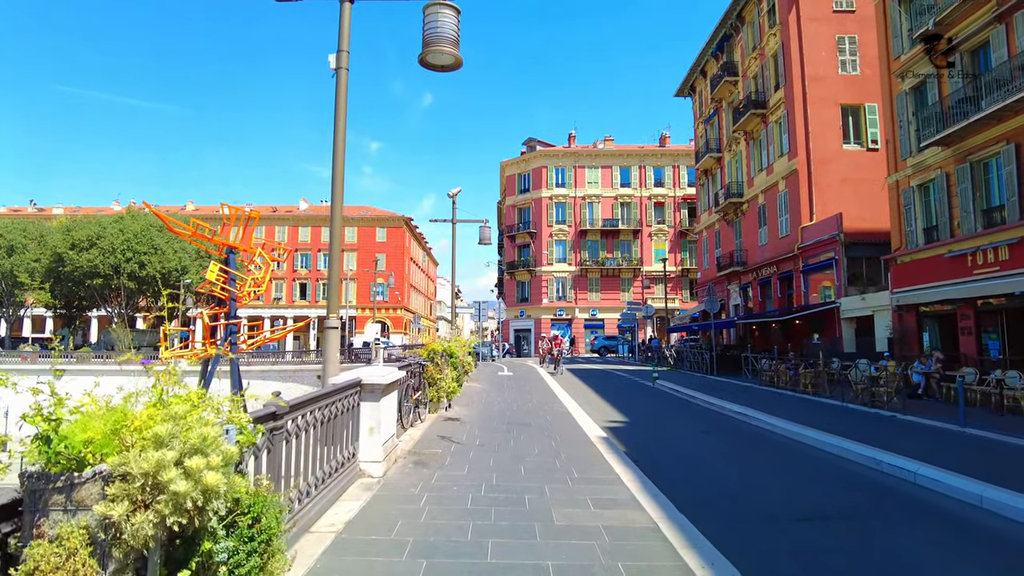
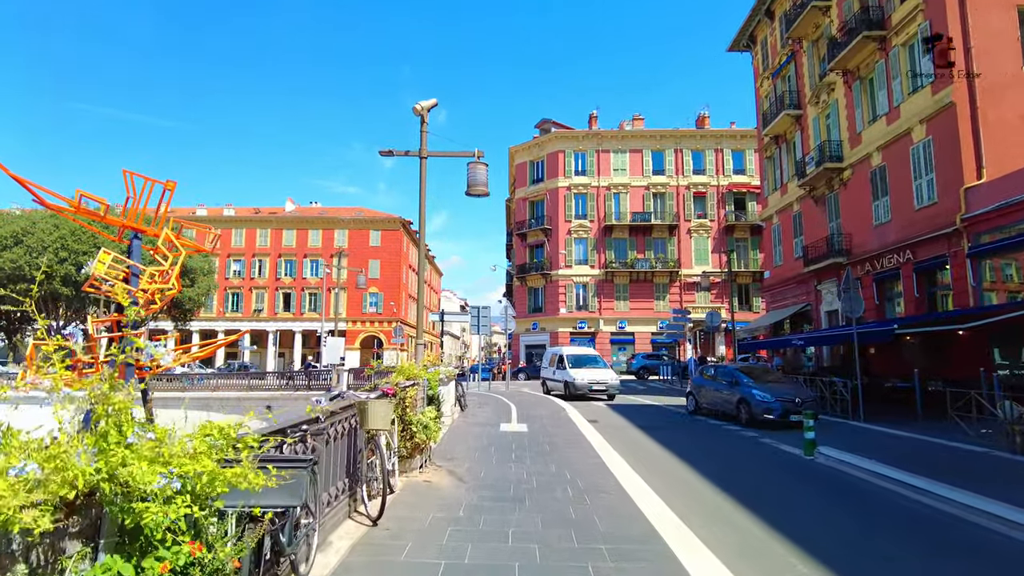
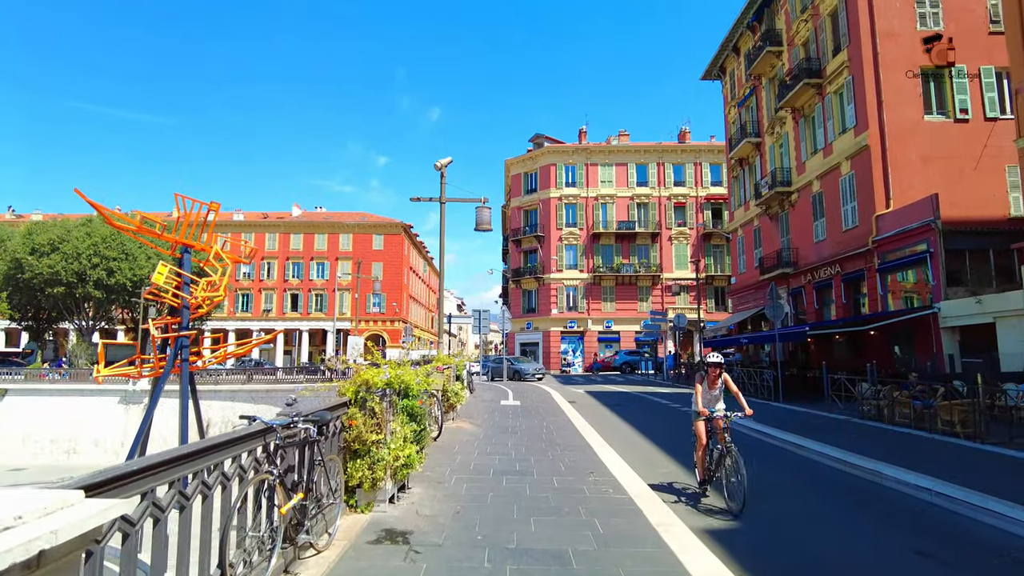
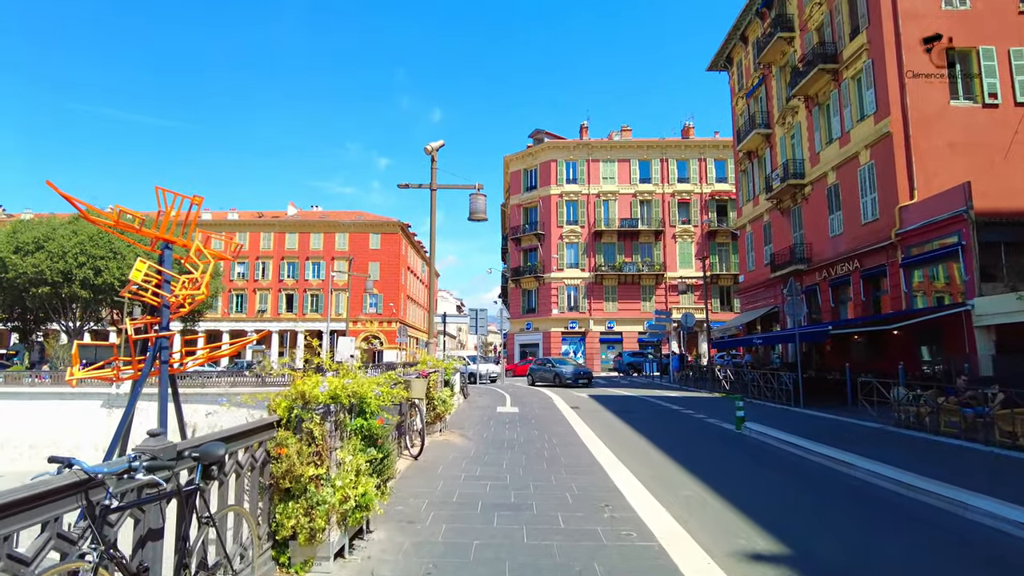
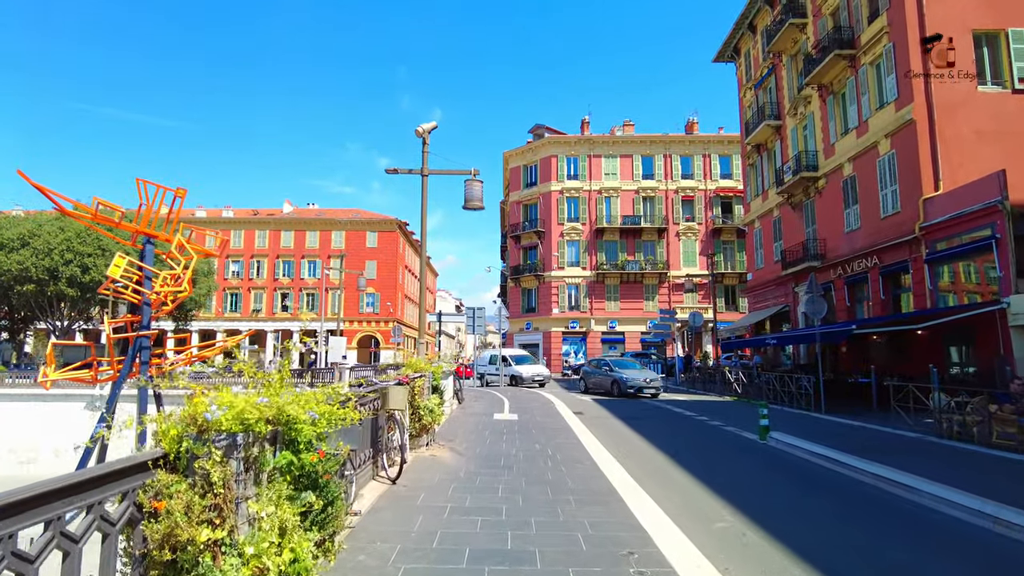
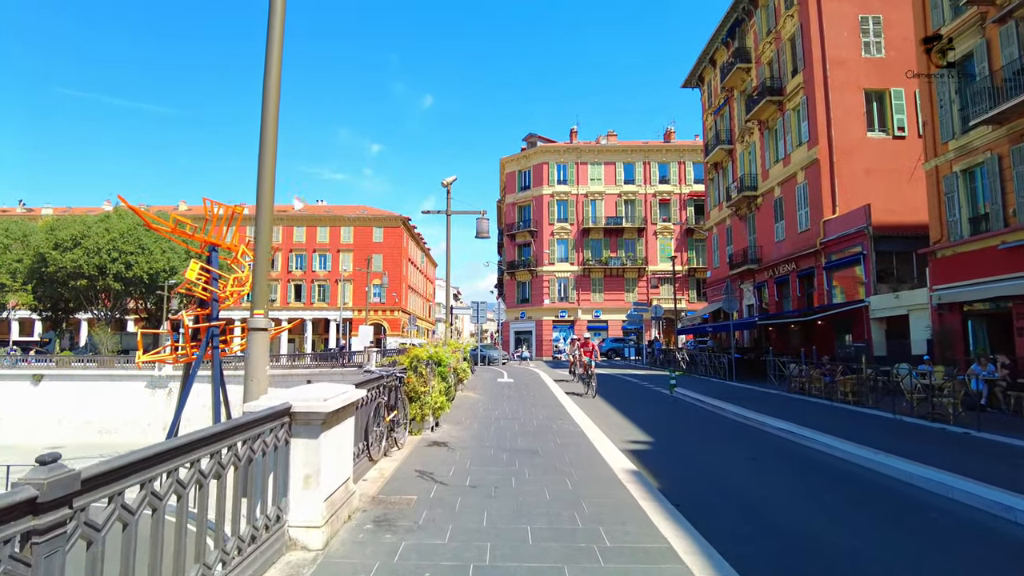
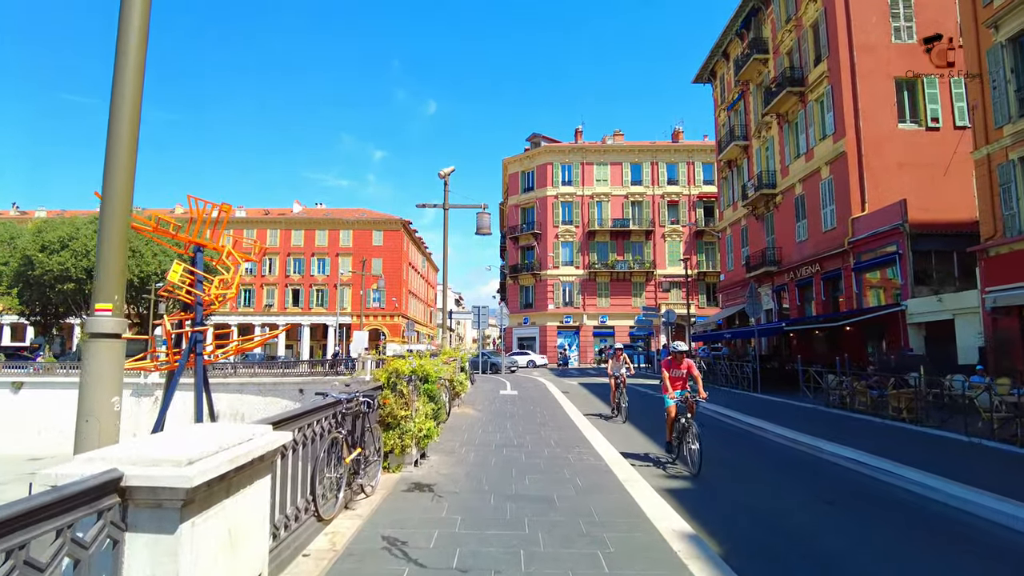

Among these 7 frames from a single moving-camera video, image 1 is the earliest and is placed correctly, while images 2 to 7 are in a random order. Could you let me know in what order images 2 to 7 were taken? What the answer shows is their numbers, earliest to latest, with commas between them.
6, 7, 3, 4, 5, 2
